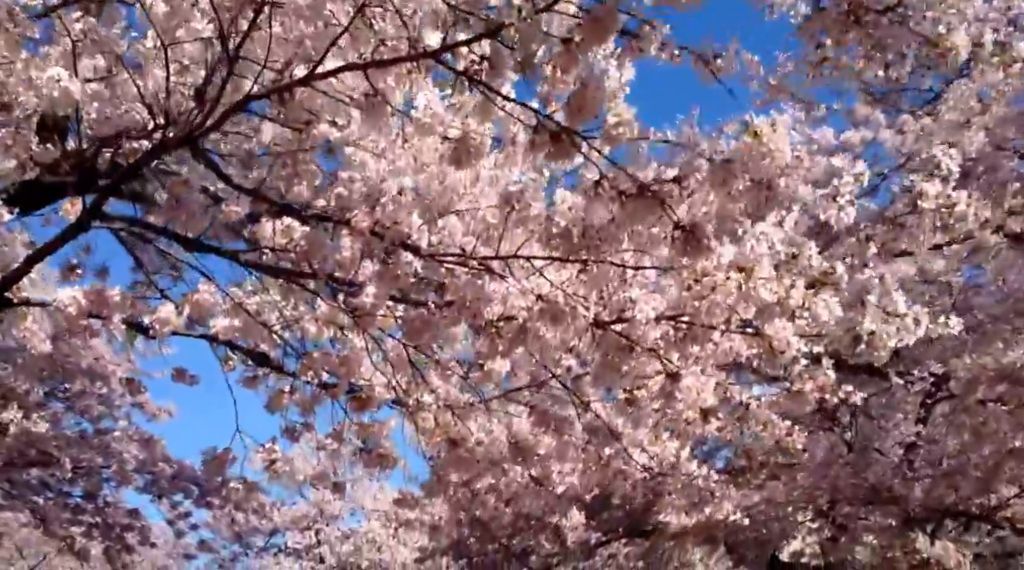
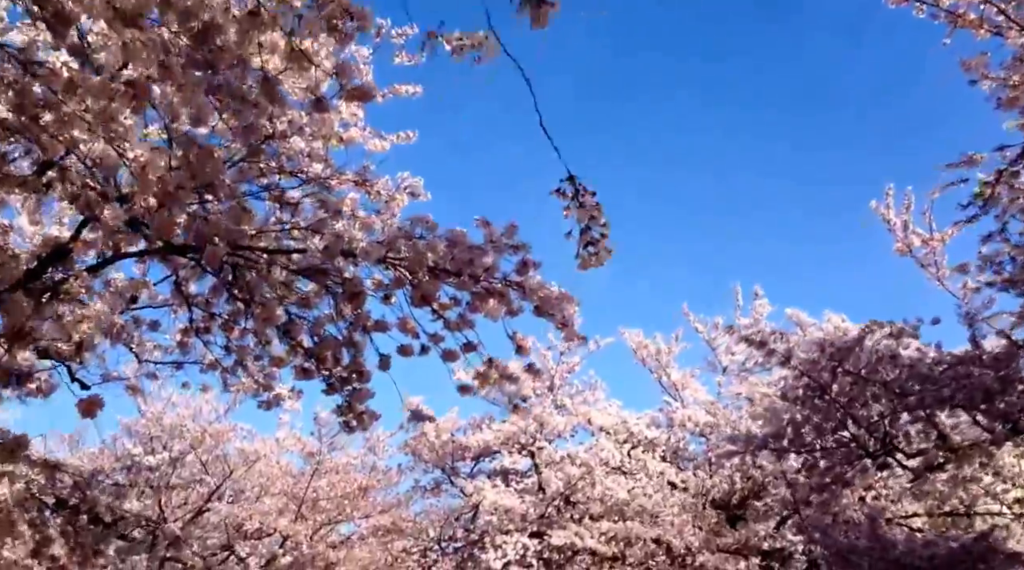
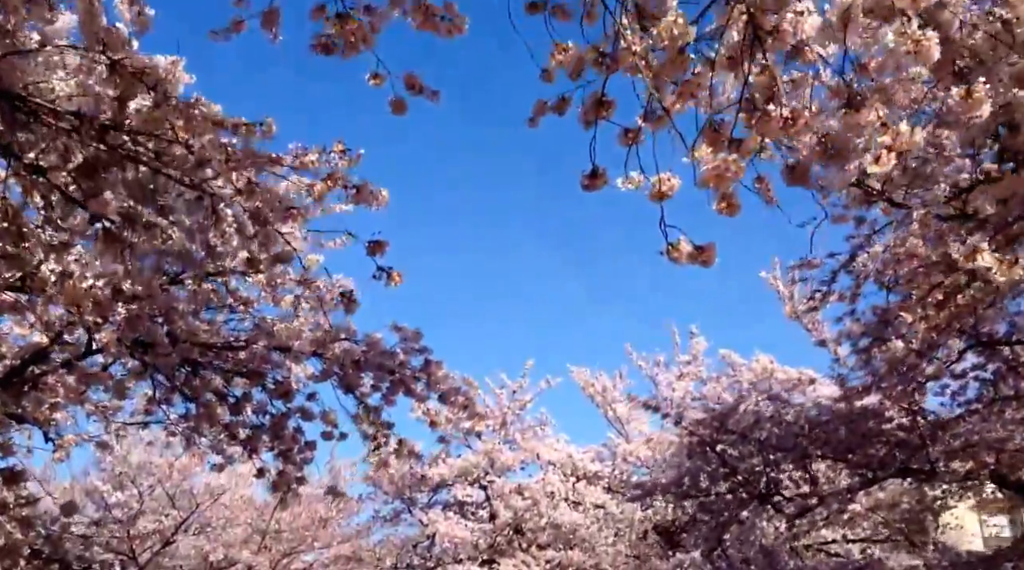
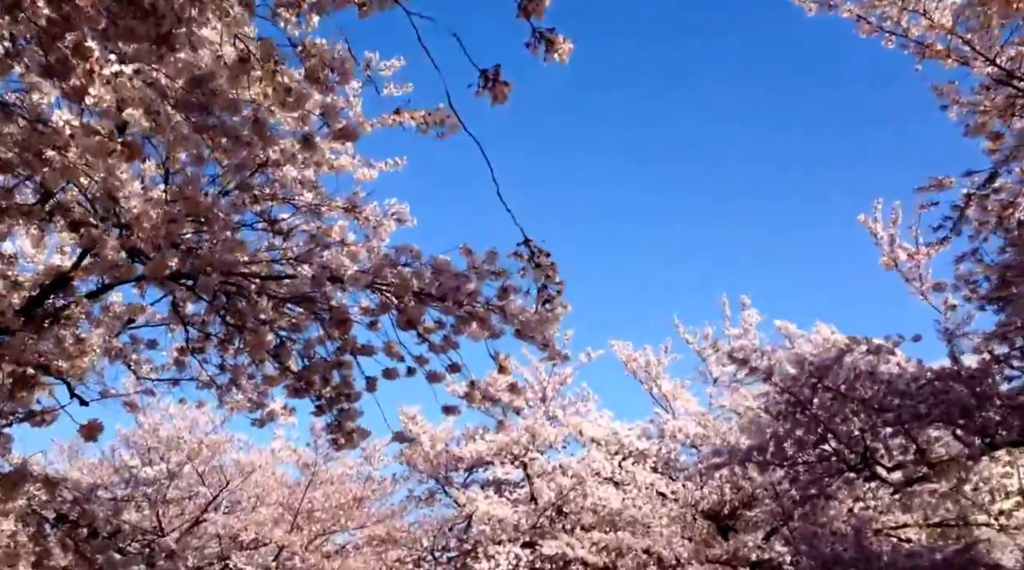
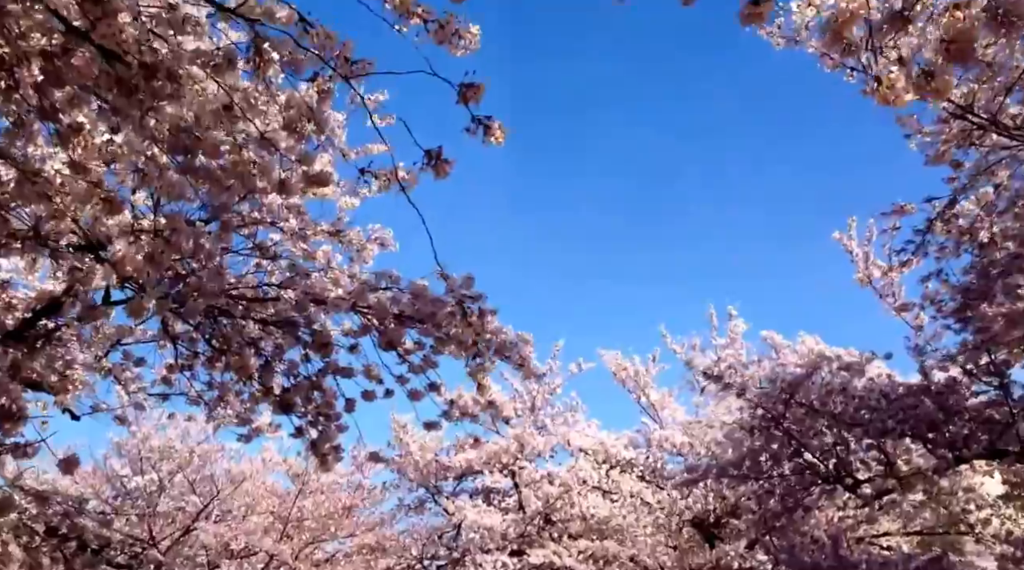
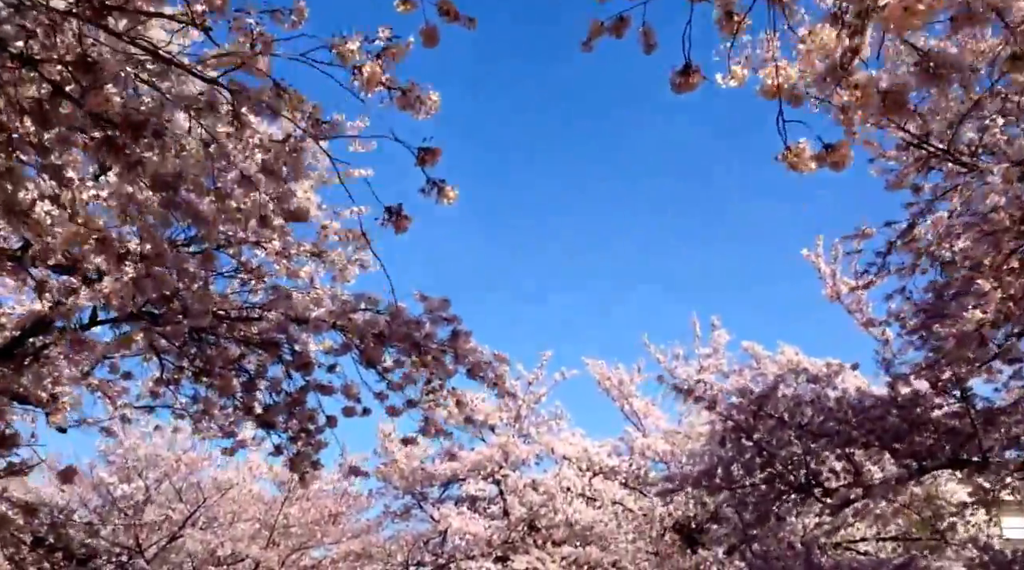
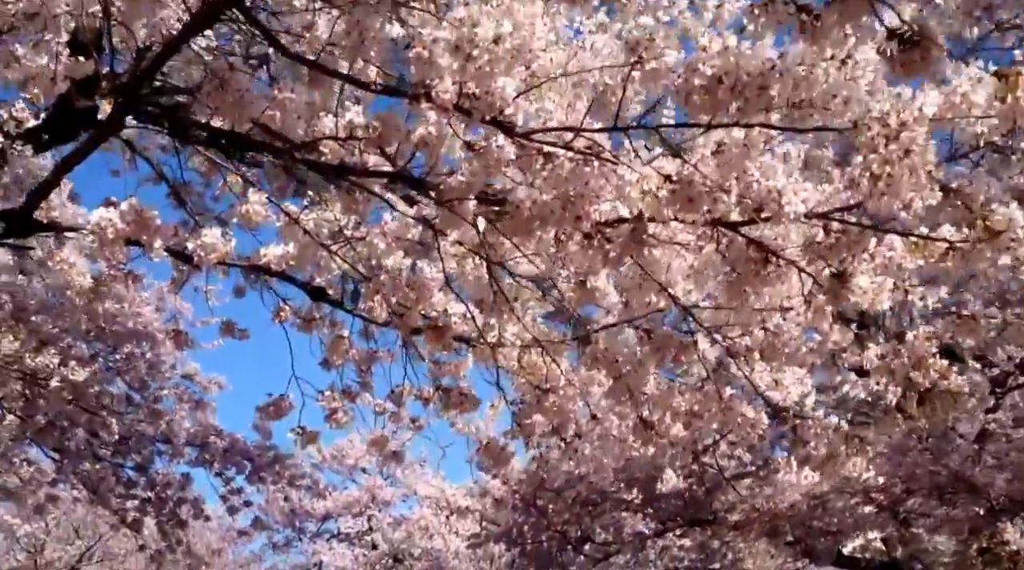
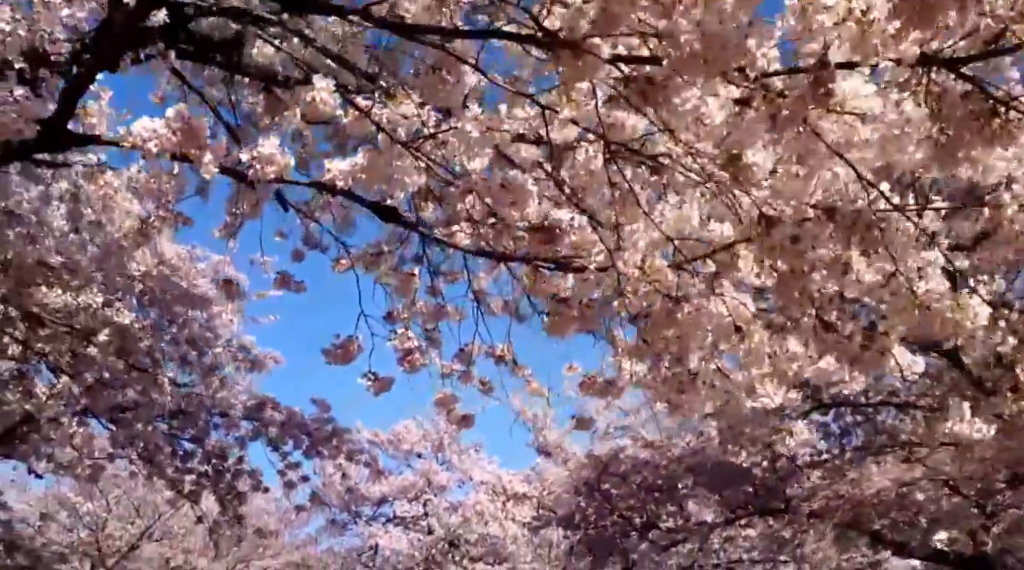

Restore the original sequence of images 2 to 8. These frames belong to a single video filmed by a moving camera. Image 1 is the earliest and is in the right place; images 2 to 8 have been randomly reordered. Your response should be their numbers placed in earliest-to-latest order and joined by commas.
7, 8, 3, 6, 5, 4, 2
